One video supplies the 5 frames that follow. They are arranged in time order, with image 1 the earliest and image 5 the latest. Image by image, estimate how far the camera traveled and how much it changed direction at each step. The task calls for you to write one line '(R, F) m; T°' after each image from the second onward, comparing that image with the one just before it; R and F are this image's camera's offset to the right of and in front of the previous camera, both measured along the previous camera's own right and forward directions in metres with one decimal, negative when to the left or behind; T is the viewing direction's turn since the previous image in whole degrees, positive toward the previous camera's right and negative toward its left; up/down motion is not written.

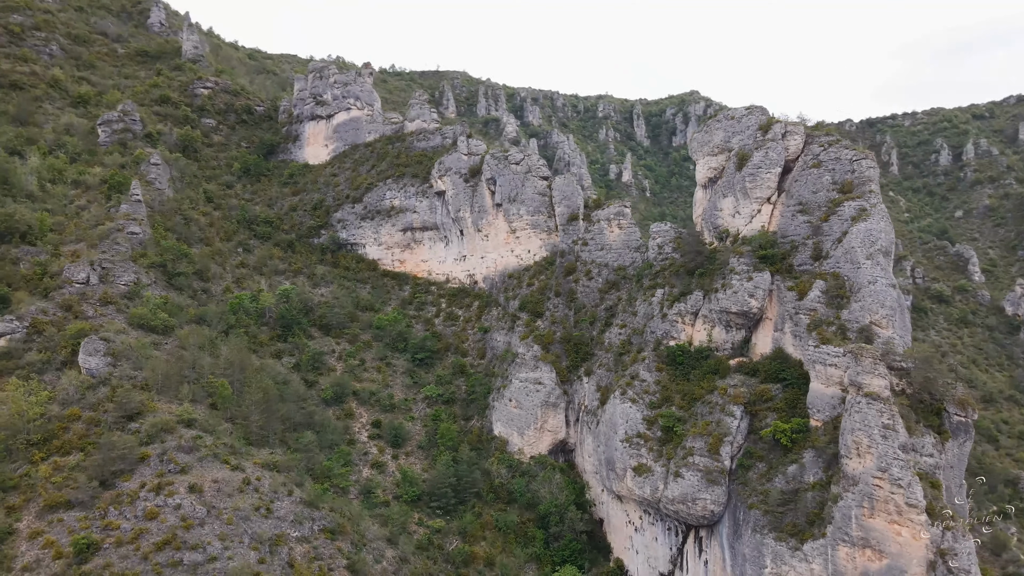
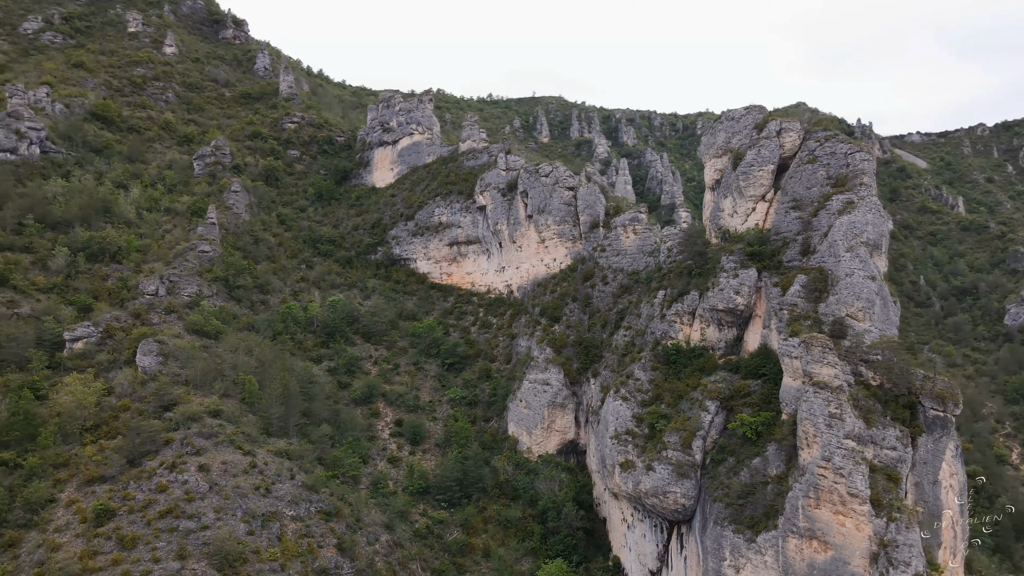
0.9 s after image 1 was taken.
(+3.7, -0.7) m; -9°
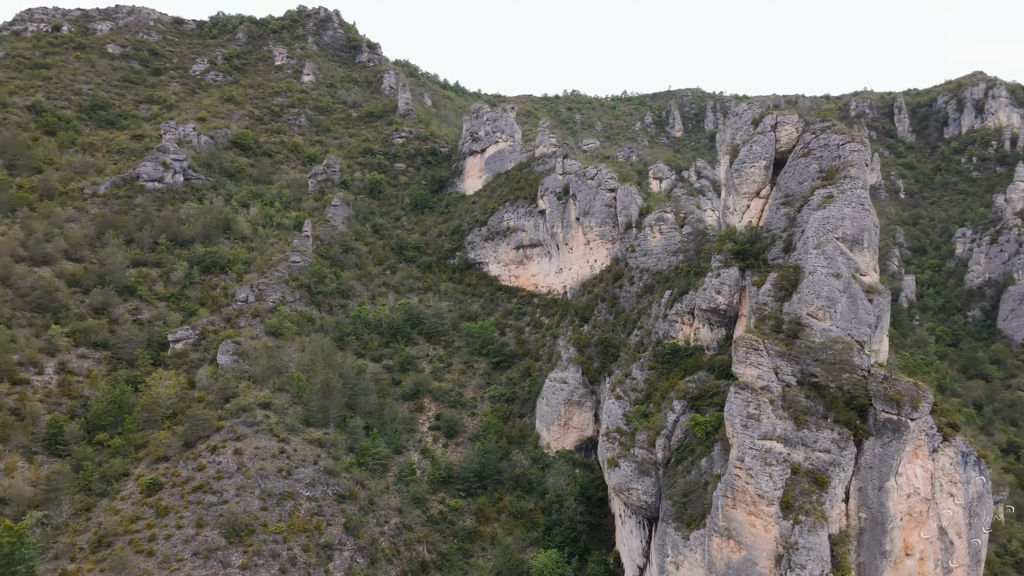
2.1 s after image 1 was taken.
(+5.2, -0.6) m; -13°
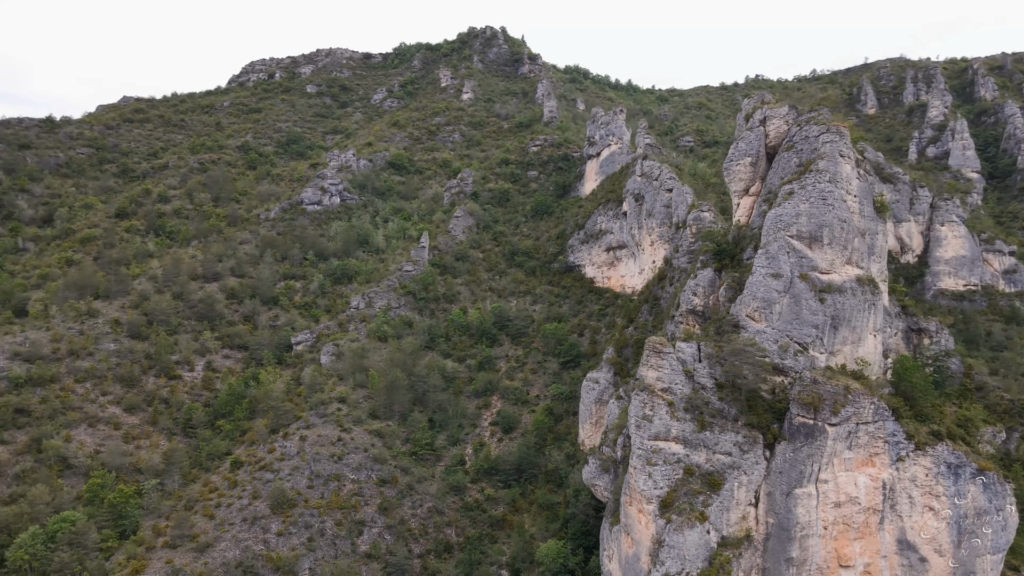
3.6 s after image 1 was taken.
(+6.7, -0.6) m; -17°
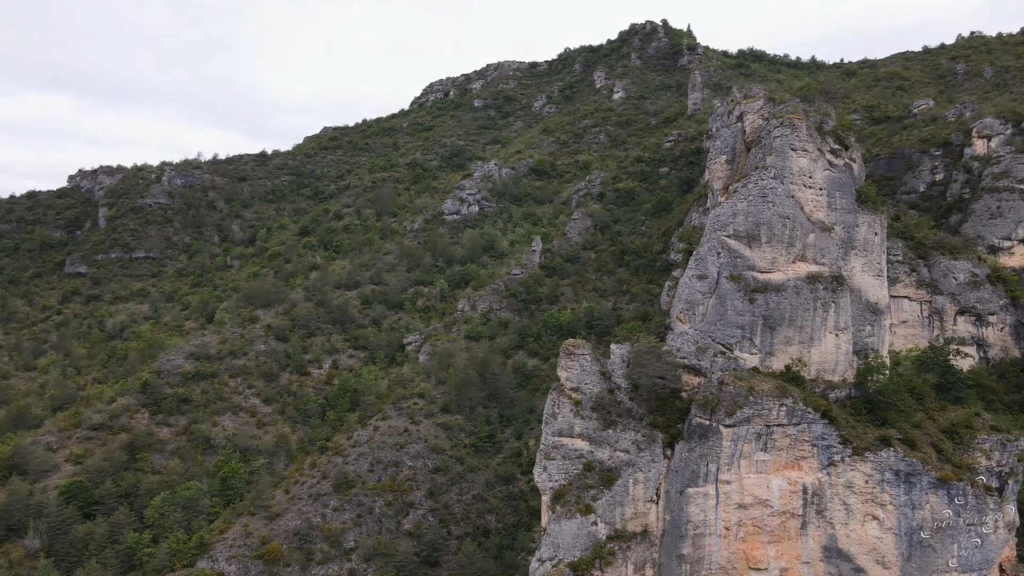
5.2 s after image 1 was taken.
(+6.7, -0.6) m; -17°
